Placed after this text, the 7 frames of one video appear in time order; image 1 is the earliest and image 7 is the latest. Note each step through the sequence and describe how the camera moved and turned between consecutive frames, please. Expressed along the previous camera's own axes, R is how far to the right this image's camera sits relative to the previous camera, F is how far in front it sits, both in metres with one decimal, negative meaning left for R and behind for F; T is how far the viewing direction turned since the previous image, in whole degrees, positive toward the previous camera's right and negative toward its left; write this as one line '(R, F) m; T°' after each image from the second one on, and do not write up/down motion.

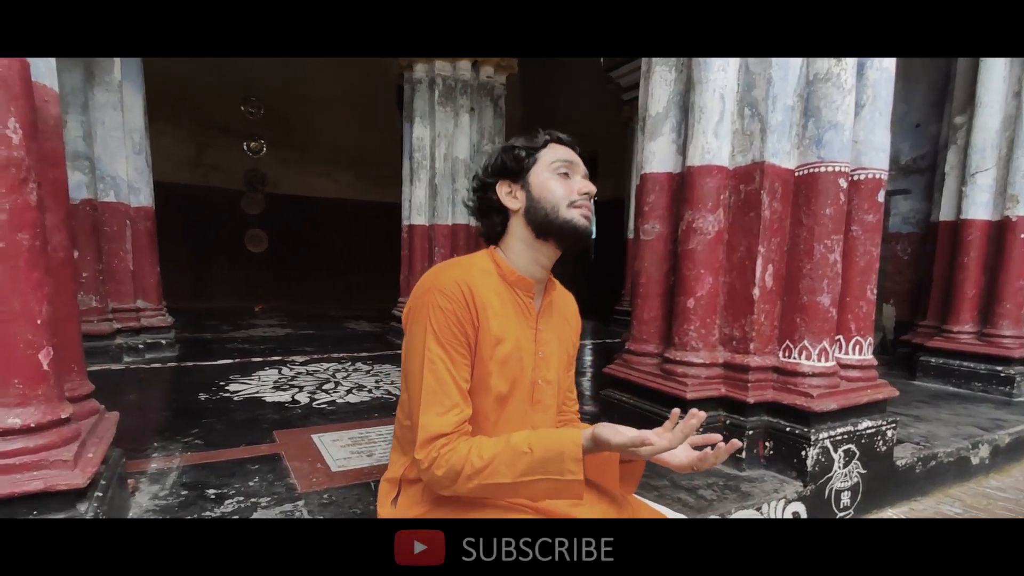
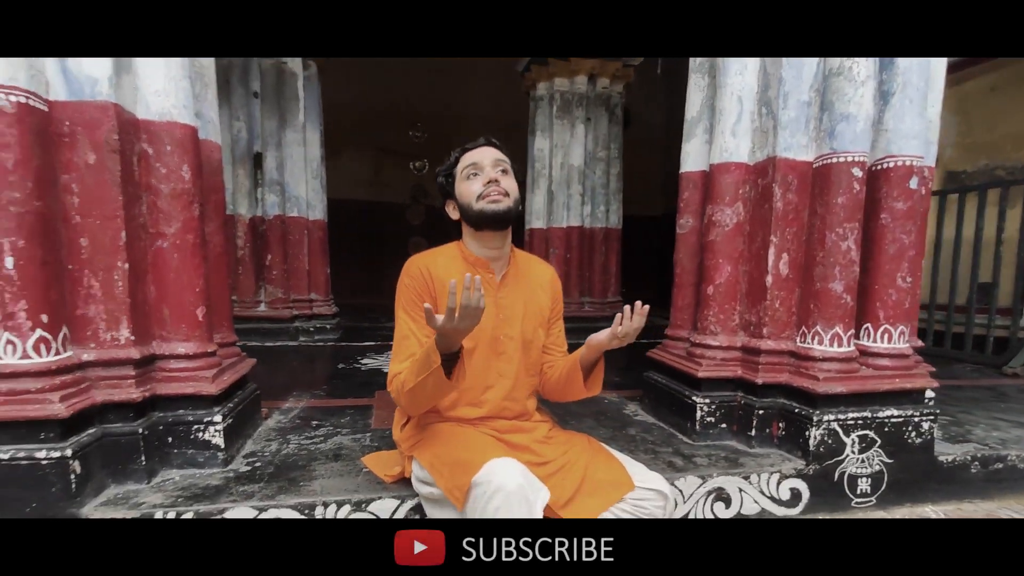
(+0.5, -0.3) m; -18°
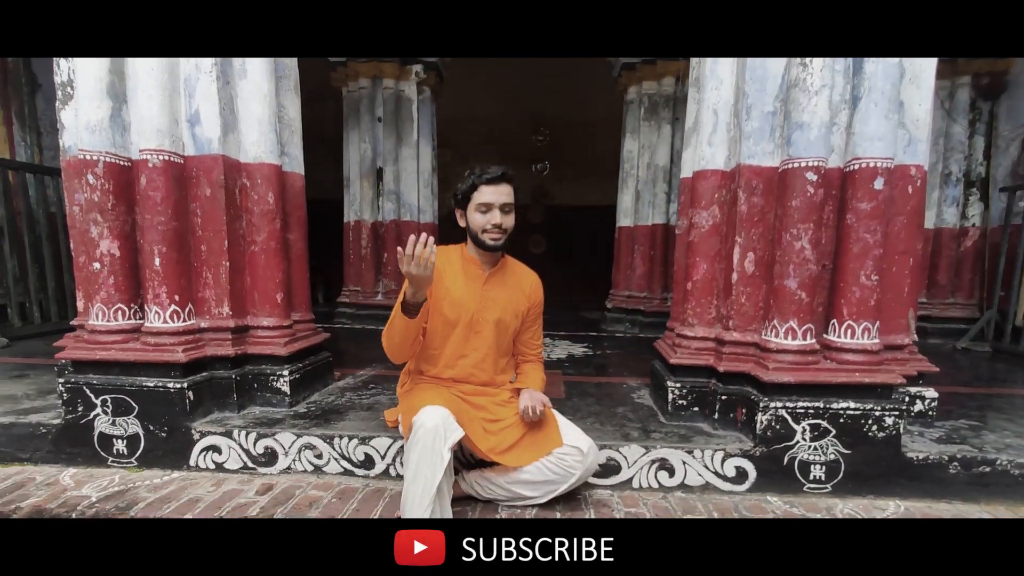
(+0.7, -0.3) m; -16°
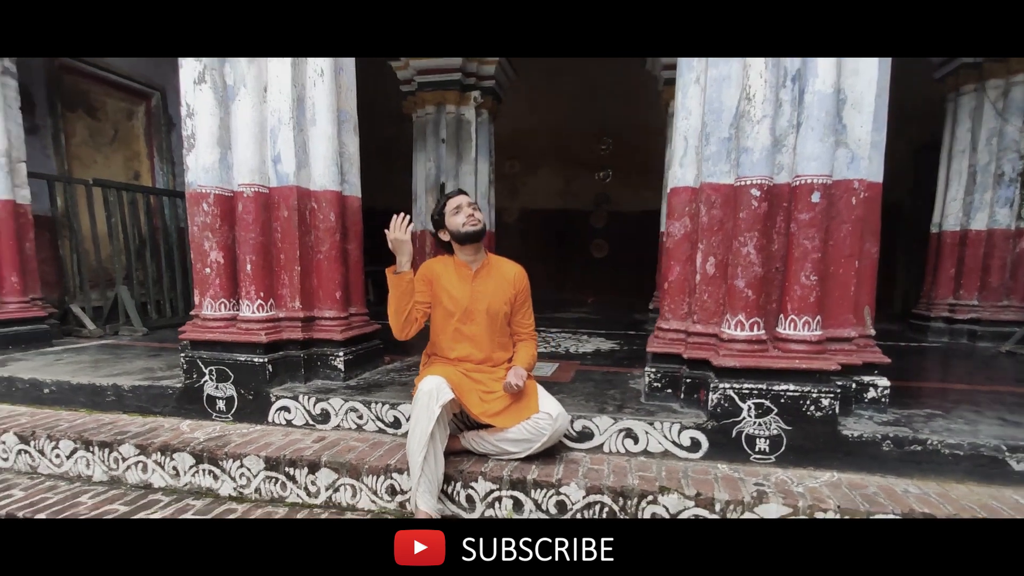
(+0.4, -0.5) m; -9°
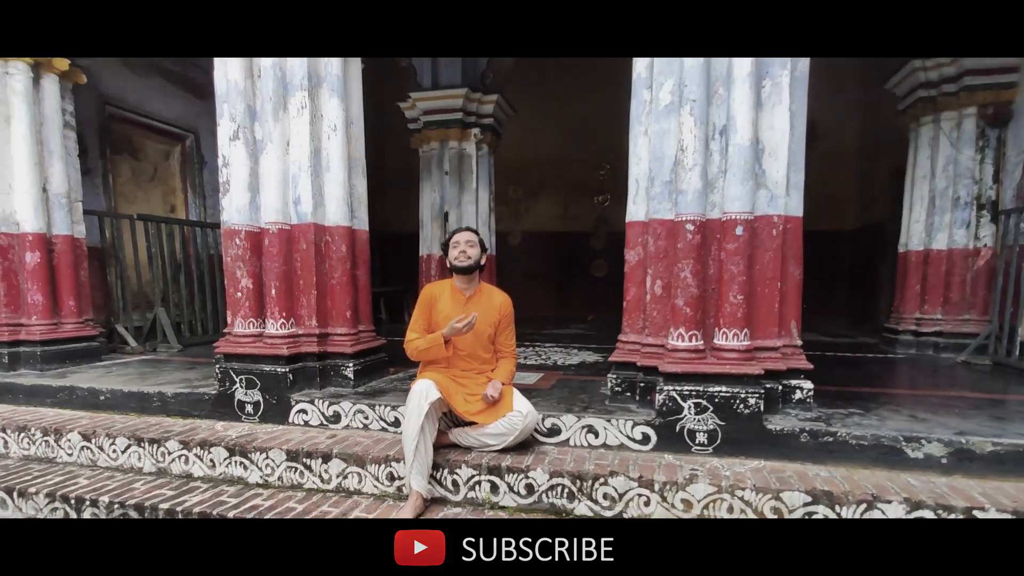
(+0.2, -0.5) m; -2°
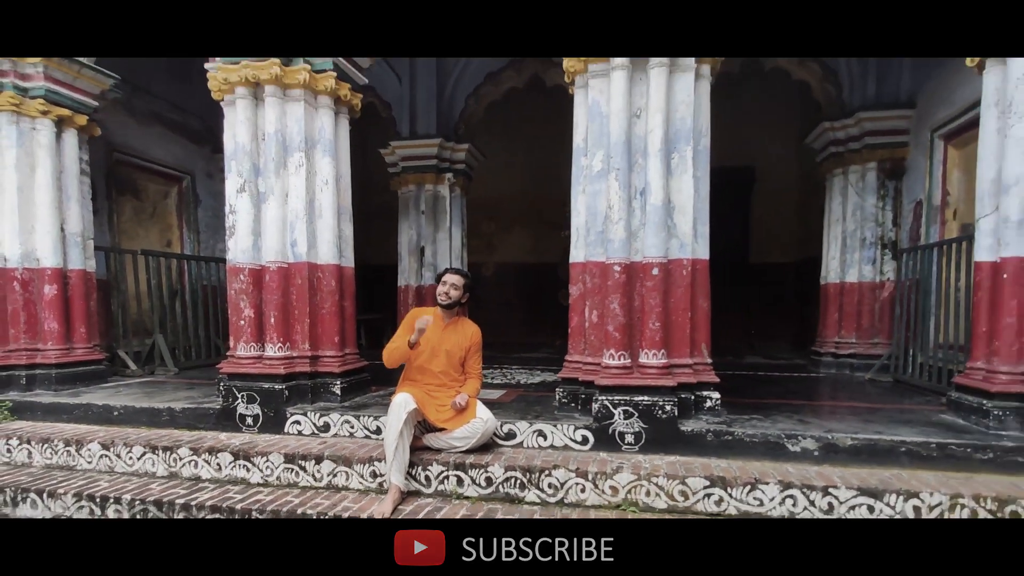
(+0.1, -0.6) m; +2°
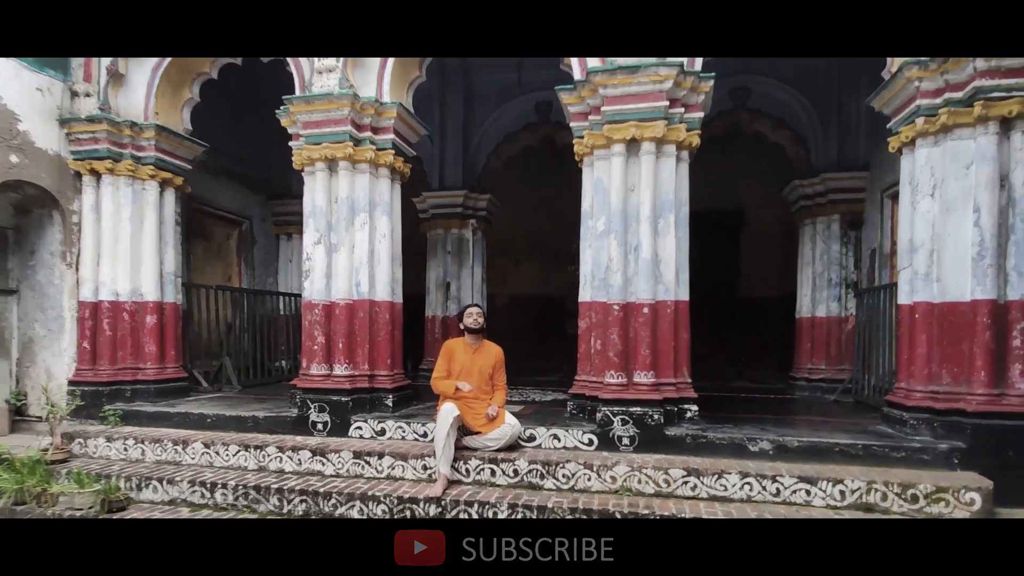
(-0.1, -1.0) m; 0°
